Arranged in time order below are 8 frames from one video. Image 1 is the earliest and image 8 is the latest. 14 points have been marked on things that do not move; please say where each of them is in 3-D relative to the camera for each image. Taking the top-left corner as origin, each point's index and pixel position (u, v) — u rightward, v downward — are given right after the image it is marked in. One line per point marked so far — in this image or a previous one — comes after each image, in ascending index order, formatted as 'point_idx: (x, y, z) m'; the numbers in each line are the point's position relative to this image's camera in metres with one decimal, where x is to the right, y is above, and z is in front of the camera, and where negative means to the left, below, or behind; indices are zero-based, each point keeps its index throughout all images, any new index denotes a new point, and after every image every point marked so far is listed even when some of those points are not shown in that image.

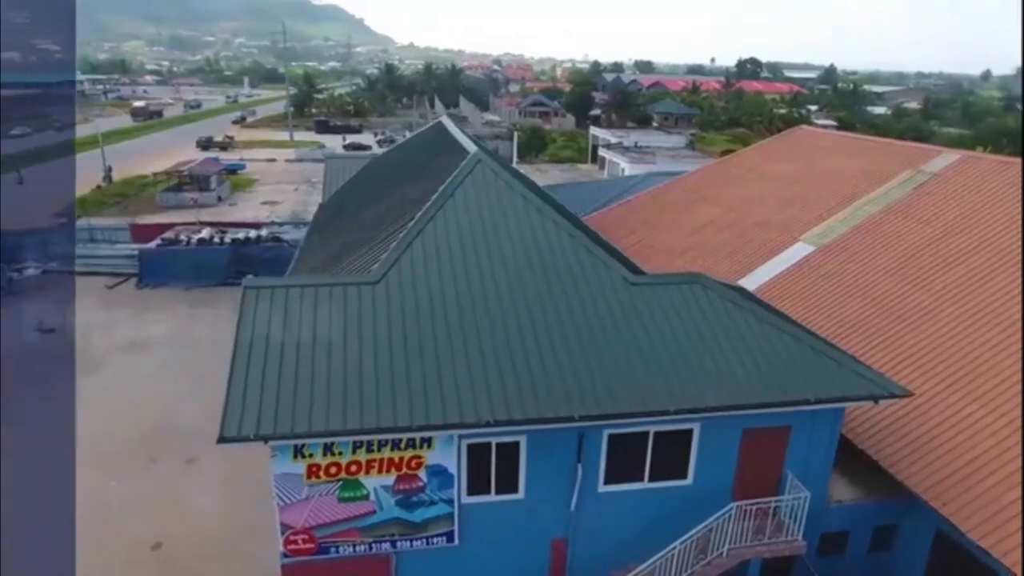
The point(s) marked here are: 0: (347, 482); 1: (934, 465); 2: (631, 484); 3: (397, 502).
0: (-2.0, -2.3, +8.5) m
1: (+5.7, -2.4, +9.8) m
2: (+1.5, -2.6, +9.4) m
3: (-1.4, -2.6, +8.8) m
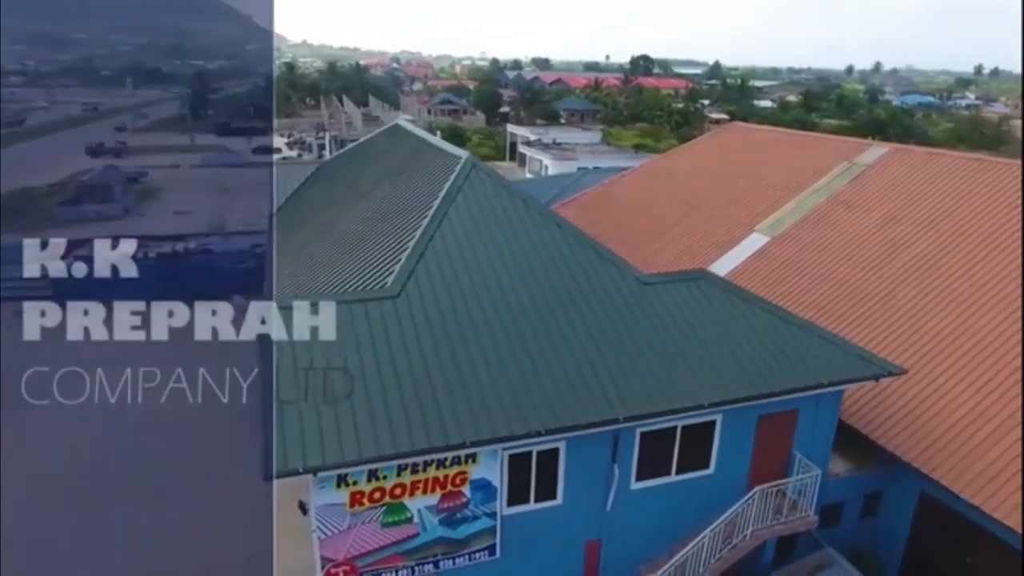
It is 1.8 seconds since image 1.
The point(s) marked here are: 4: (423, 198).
0: (-1.4, -2.5, +8.2) m
1: (+6.0, -2.2, +10.6) m
2: (+2.0, -2.6, +9.6) m
3: (-0.8, -2.8, +8.6) m
4: (-1.4, +1.6, +12.4) m
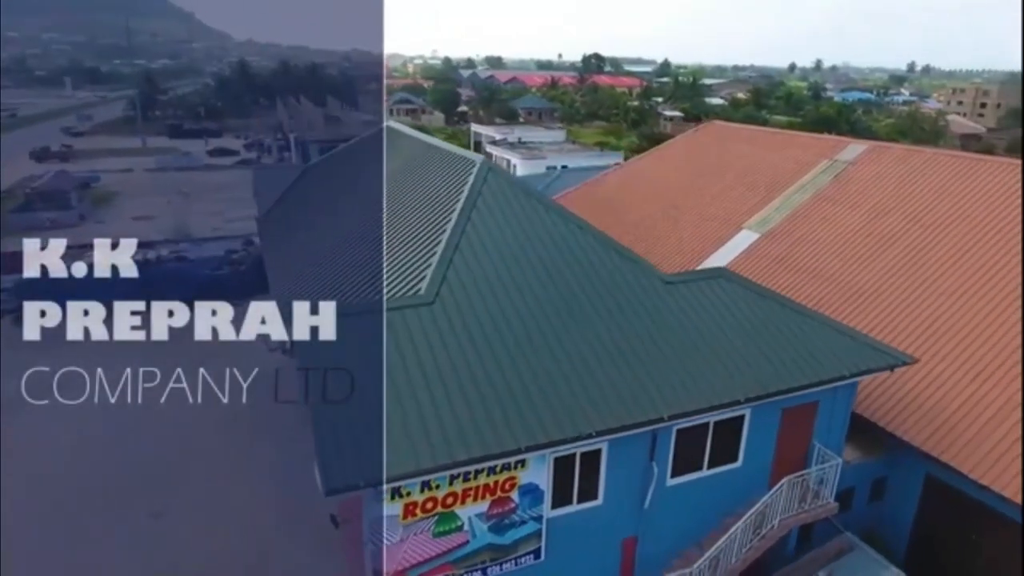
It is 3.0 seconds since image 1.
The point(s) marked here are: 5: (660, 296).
0: (-0.8, -2.6, +8.2) m
1: (+6.4, -2.0, +11.1) m
2: (+2.4, -2.6, +9.8) m
3: (-0.3, -2.9, +8.5) m
4: (-1.2, +1.5, +12.3) m
5: (+2.2, -0.1, +10.3) m
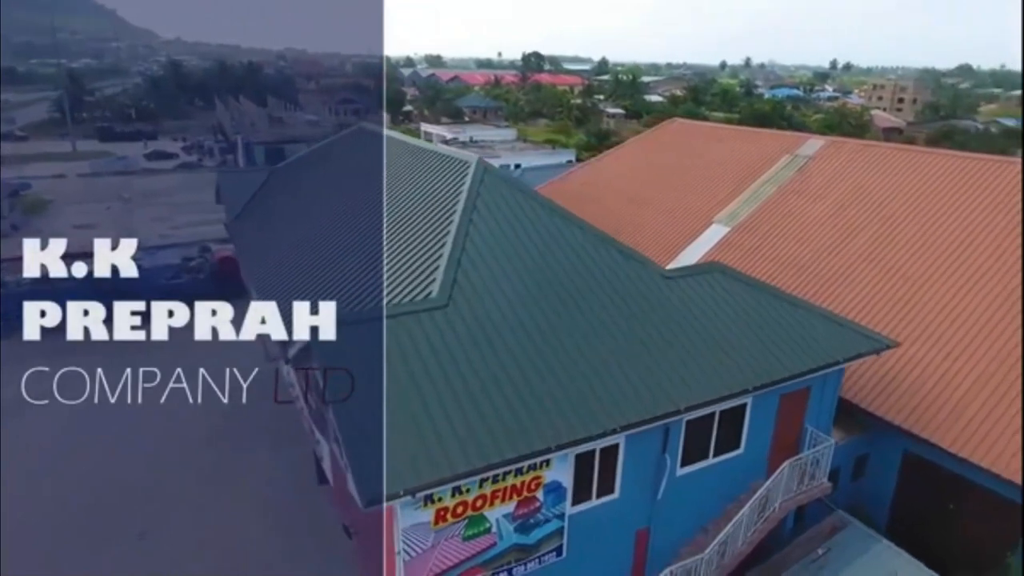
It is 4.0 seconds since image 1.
0: (-0.5, -2.6, +8.1) m
1: (+6.4, -1.8, +11.7) m
2: (+2.6, -2.5, +10.0) m
3: (0.0, -2.9, +8.5) m
4: (-1.4, +1.5, +12.2) m
5: (+2.2, -0.1, +10.5) m
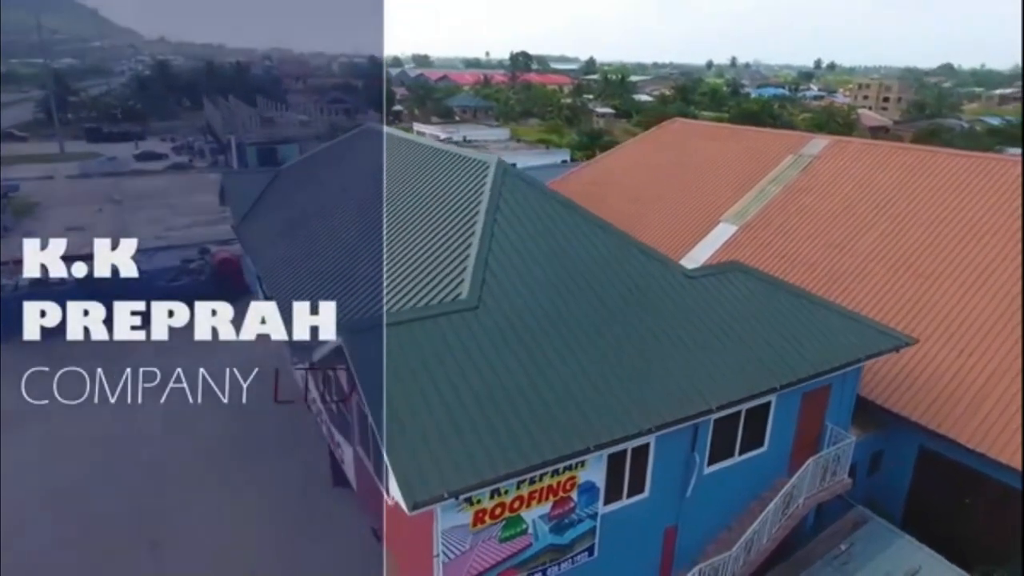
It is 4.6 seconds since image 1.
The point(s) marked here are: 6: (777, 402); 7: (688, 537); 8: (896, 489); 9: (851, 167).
0: (0.0, -2.6, +8.1) m
1: (+6.7, -1.8, +11.8) m
2: (+3.0, -2.4, +10.0) m
3: (+0.5, -2.9, +8.5) m
4: (-1.1, +1.5, +12.1) m
5: (+2.6, 0.0, +10.5) m
6: (+3.8, -1.6, +10.2) m
7: (+2.5, -3.5, +10.2) m
8: (+6.8, -3.5, +12.5) m
9: (+8.0, +2.8, +16.9) m
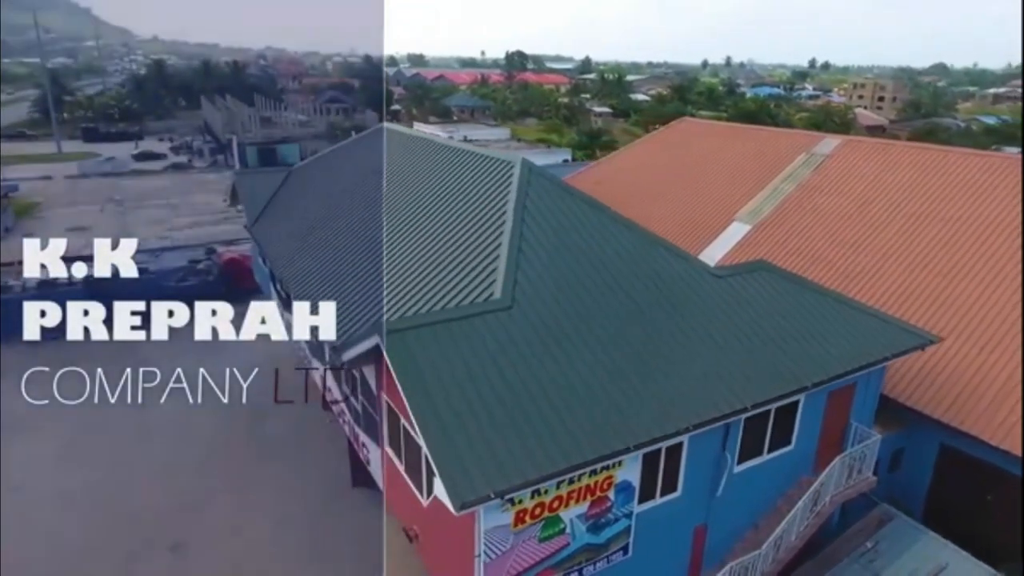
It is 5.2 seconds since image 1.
0: (+0.4, -2.6, +8.1) m
1: (+7.1, -1.7, +11.9) m
2: (+3.4, -2.4, +10.0) m
3: (+0.9, -2.8, +8.5) m
4: (-0.7, +1.5, +12.1) m
5: (+3.0, 0.0, +10.5) m
6: (+4.2, -1.6, +10.2) m
7: (+2.9, -3.5, +10.1) m
8: (+7.1, -3.5, +12.6) m
9: (+8.3, +2.9, +16.9) m
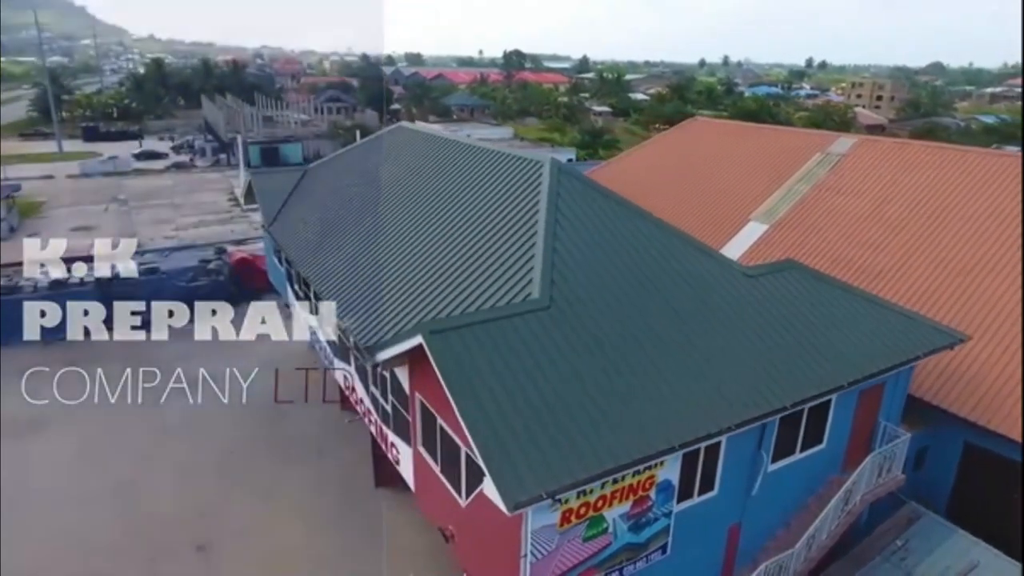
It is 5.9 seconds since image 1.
0: (+0.9, -2.6, +8.0) m
1: (+7.6, -1.7, +11.9) m
2: (+3.8, -2.4, +10.0) m
3: (+1.4, -2.8, +8.4) m
4: (-0.3, +1.5, +12.0) m
5: (+3.4, 0.0, +10.5) m
6: (+4.6, -1.6, +10.2) m
7: (+3.4, -3.5, +10.1) m
8: (+7.6, -3.4, +12.6) m
9: (+8.7, +2.9, +16.9) m
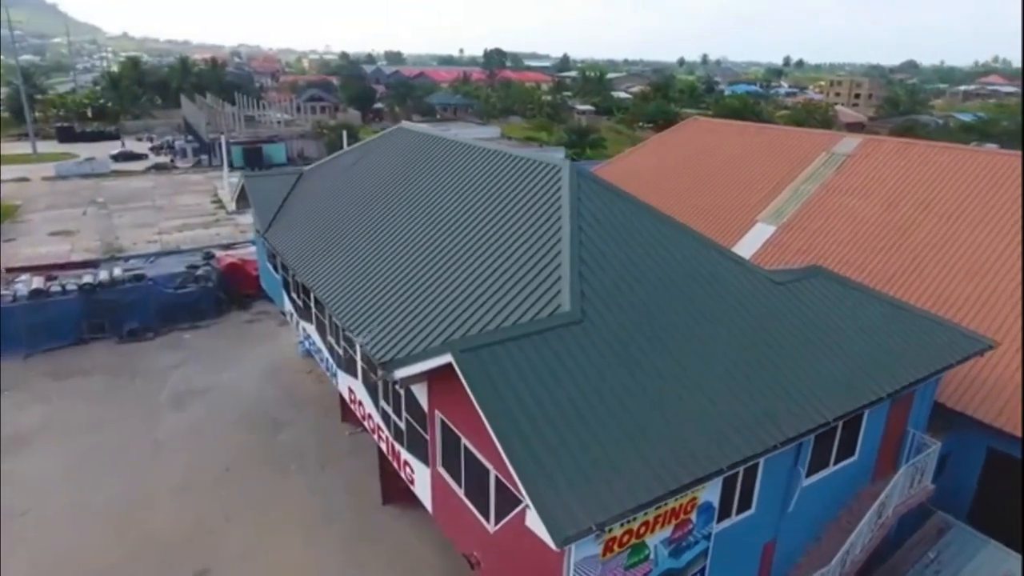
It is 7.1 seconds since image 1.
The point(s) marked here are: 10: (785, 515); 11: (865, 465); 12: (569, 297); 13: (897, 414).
0: (+1.3, -2.7, +7.7) m
1: (+7.8, -1.7, +11.8) m
2: (+4.2, -2.4, +9.9) m
3: (+1.8, -2.9, +8.2) m
4: (0.0, +1.4, +11.7) m
5: (+3.7, 0.0, +10.3) m
6: (+5.0, -1.6, +10.1) m
7: (+3.7, -3.5, +9.9) m
8: (+7.9, -3.4, +12.6) m
9: (+8.7, +3.0, +16.9) m
10: (+3.7, -2.9, +9.6) m
11: (+5.2, -2.5, +10.6) m
12: (+0.7, 0.0, +9.0) m
13: (+5.7, -1.8, +10.7) m
